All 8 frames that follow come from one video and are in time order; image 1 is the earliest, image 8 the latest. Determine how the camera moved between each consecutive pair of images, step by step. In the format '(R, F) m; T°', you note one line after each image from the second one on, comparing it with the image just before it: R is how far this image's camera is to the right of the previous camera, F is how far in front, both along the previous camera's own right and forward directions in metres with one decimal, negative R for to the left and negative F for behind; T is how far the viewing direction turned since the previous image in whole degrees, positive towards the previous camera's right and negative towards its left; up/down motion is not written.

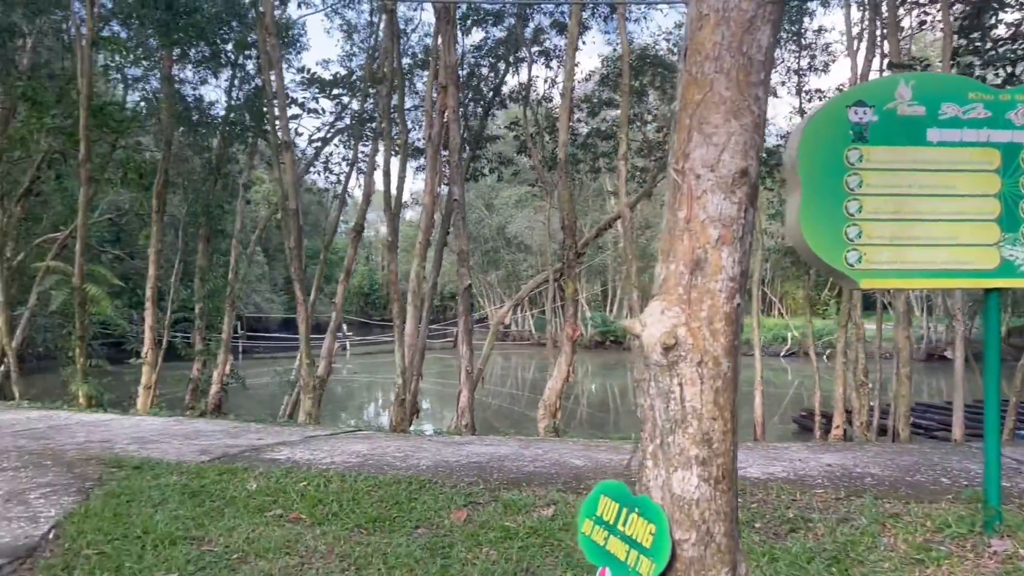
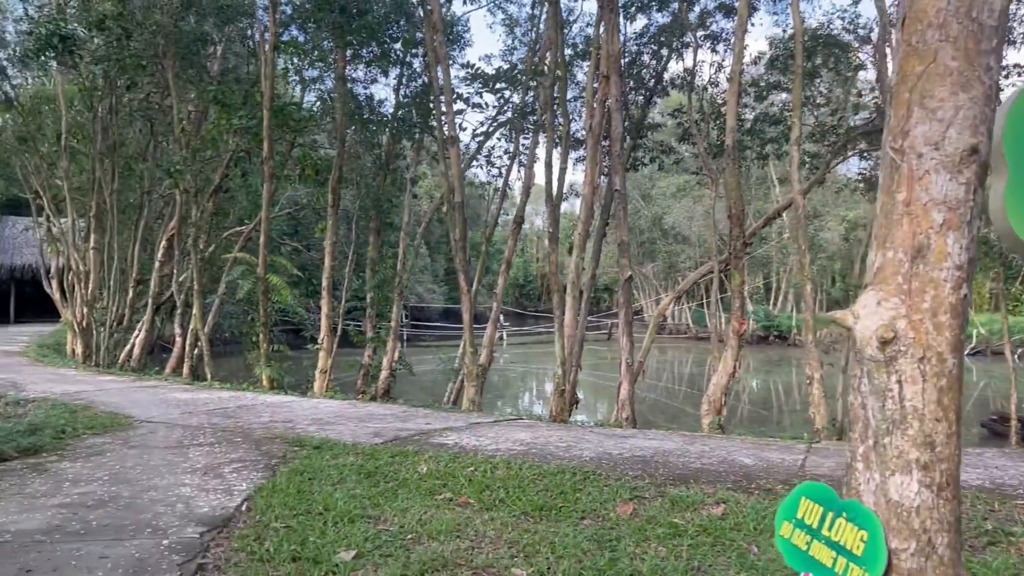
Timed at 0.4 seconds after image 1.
(-0.1, 0.0) m; -10°
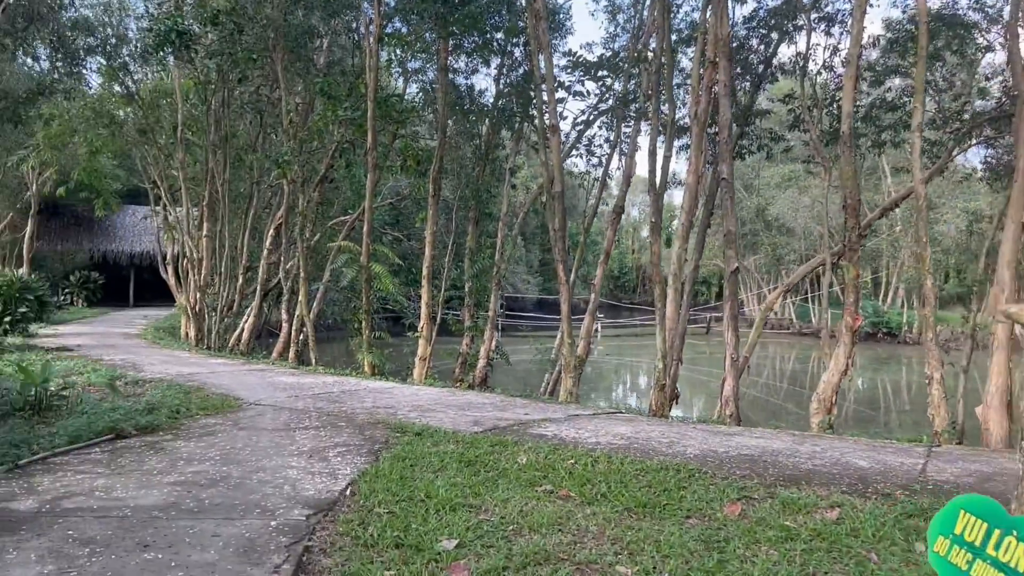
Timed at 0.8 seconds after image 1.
(0.0, +0.1) m; -6°
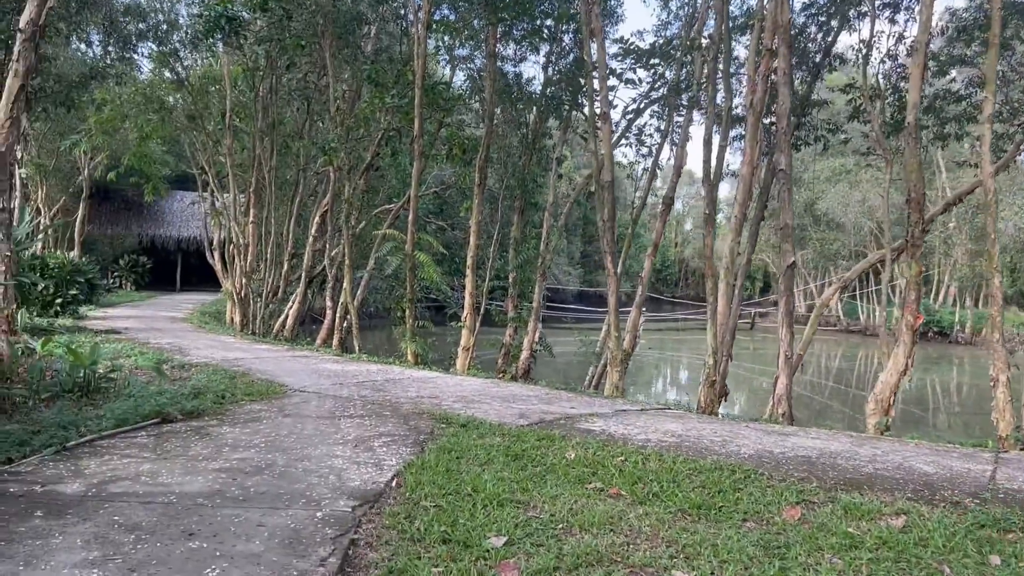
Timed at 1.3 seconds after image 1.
(-0.1, +0.1) m; -3°
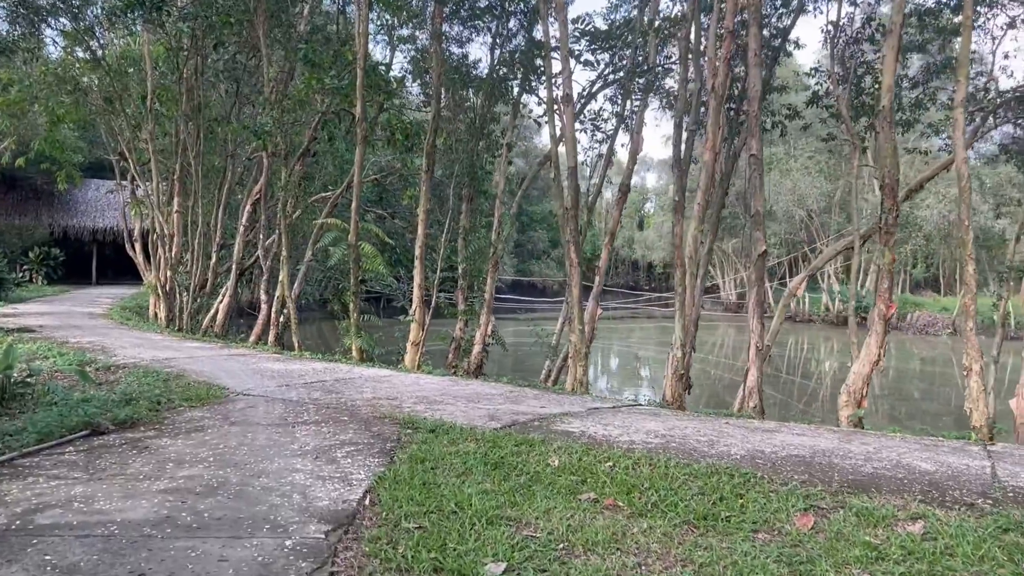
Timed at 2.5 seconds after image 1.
(-0.2, +0.4) m; +5°
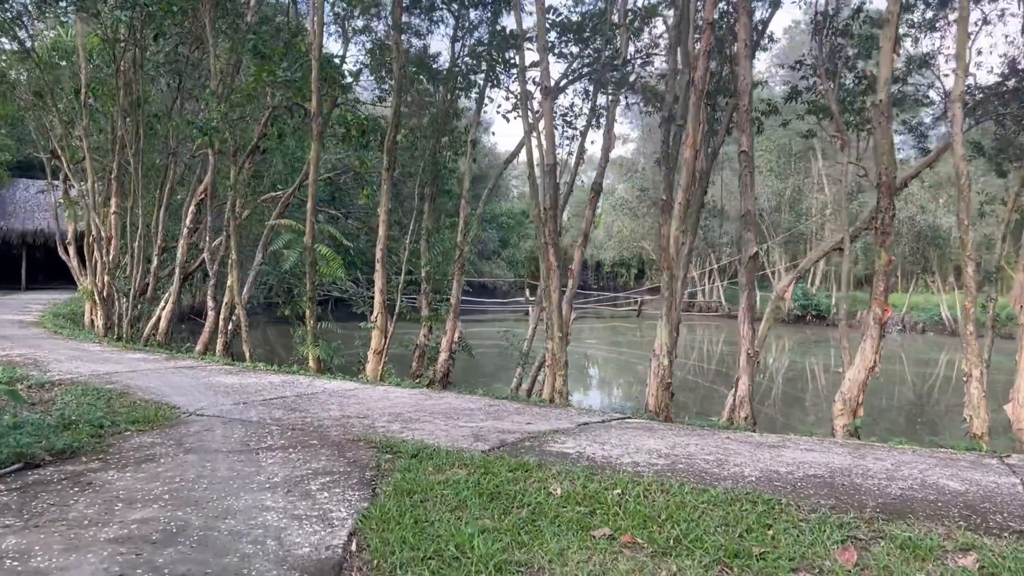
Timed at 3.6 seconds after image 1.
(-0.2, +0.4) m; +4°
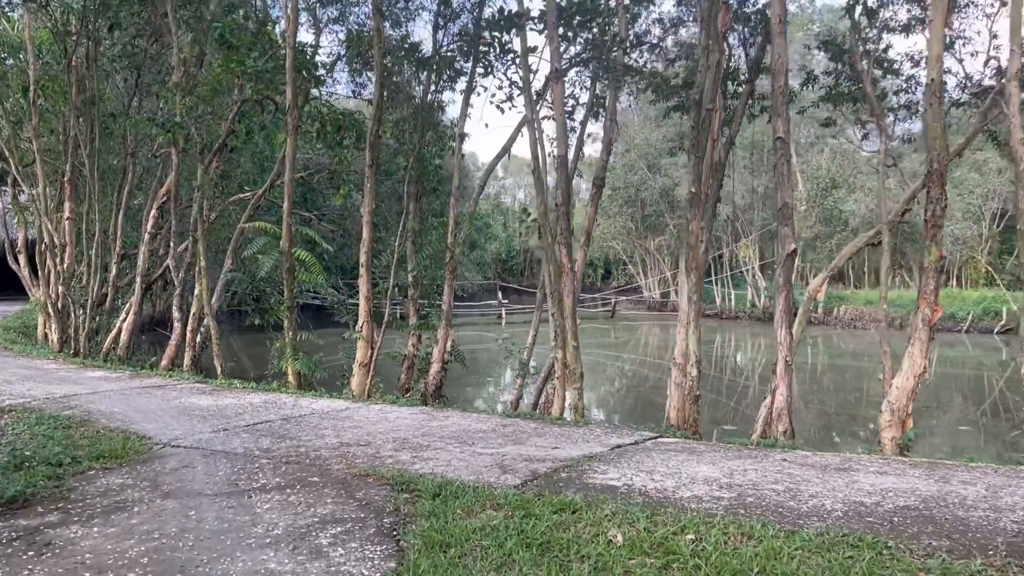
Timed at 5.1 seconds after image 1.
(-0.3, +0.6) m; +3°
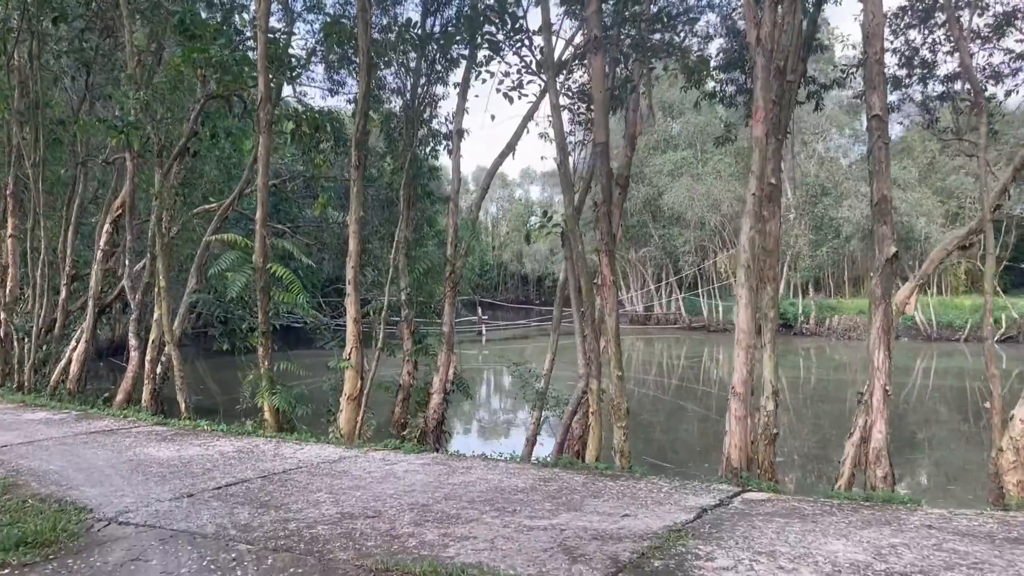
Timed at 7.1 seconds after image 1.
(-0.3, +1.0) m; +2°
